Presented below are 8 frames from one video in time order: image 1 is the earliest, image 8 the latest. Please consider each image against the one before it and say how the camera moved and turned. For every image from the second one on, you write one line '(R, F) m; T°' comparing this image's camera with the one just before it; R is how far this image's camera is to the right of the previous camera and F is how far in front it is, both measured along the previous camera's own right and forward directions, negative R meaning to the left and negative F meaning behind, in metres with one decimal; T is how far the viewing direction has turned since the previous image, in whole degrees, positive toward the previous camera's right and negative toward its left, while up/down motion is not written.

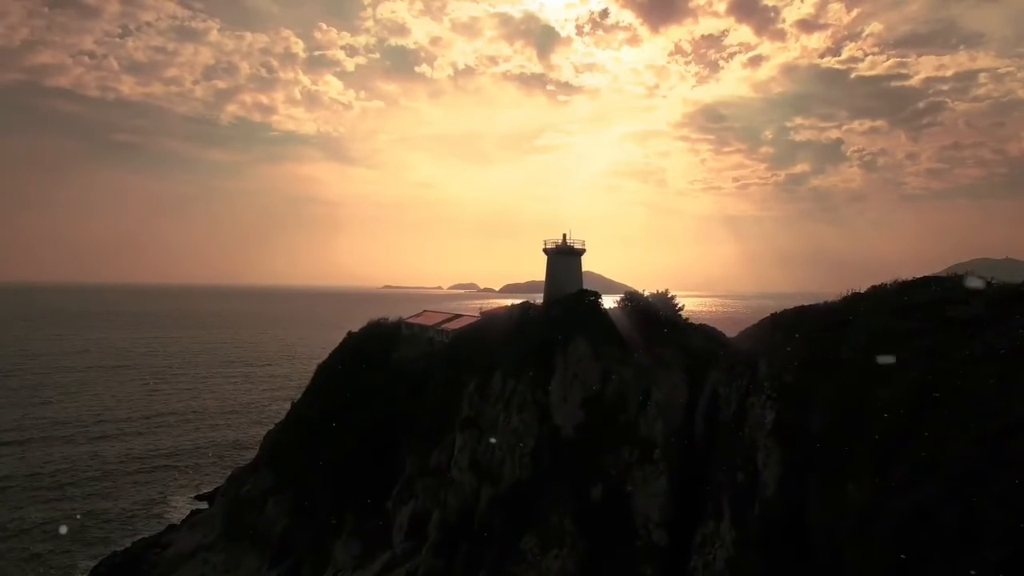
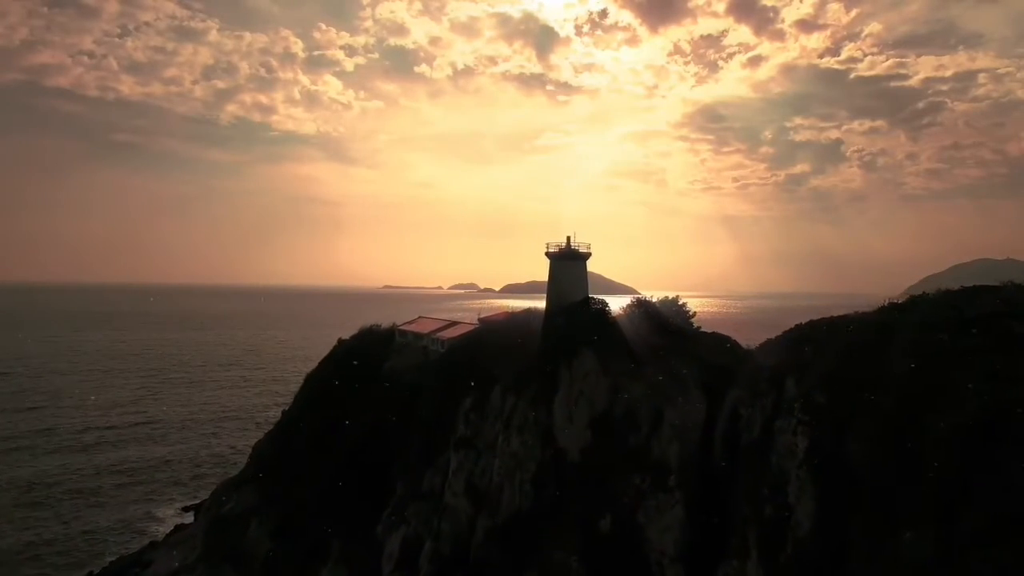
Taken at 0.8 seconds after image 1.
(-1.5, -0.8) m; 0°
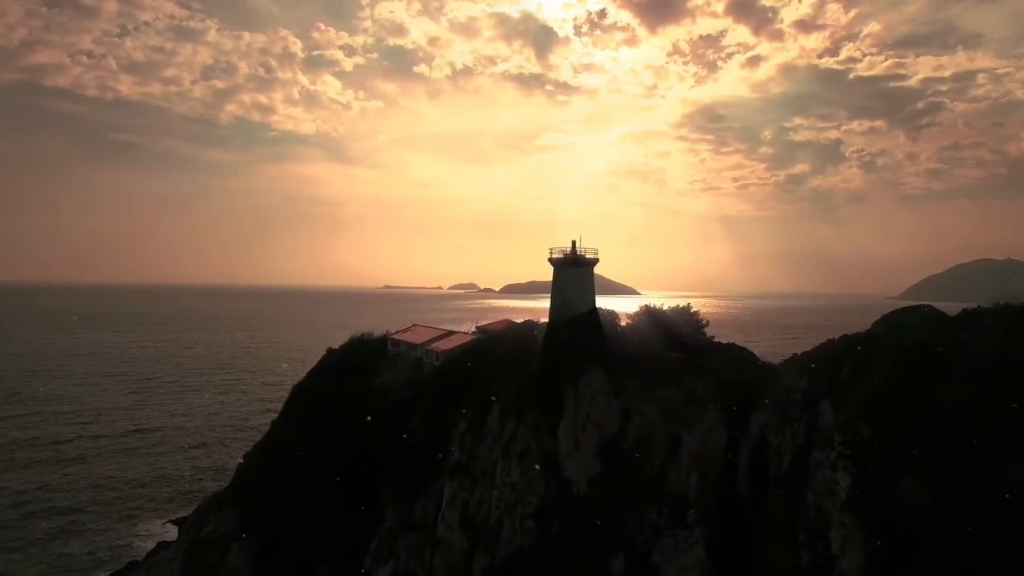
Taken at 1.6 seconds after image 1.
(-0.2, +2.5) m; 0°
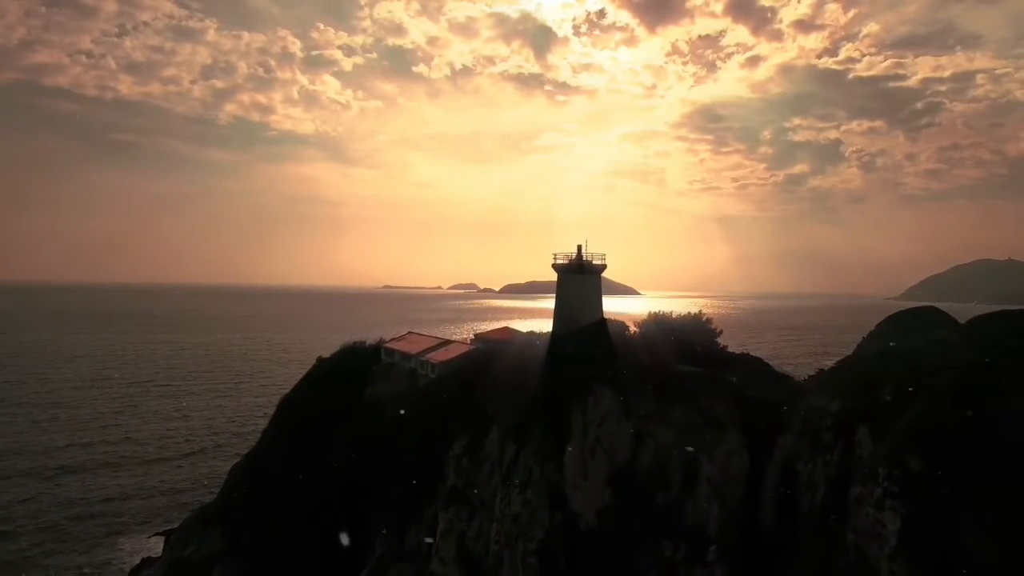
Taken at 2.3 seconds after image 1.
(-0.1, +2.4) m; 0°
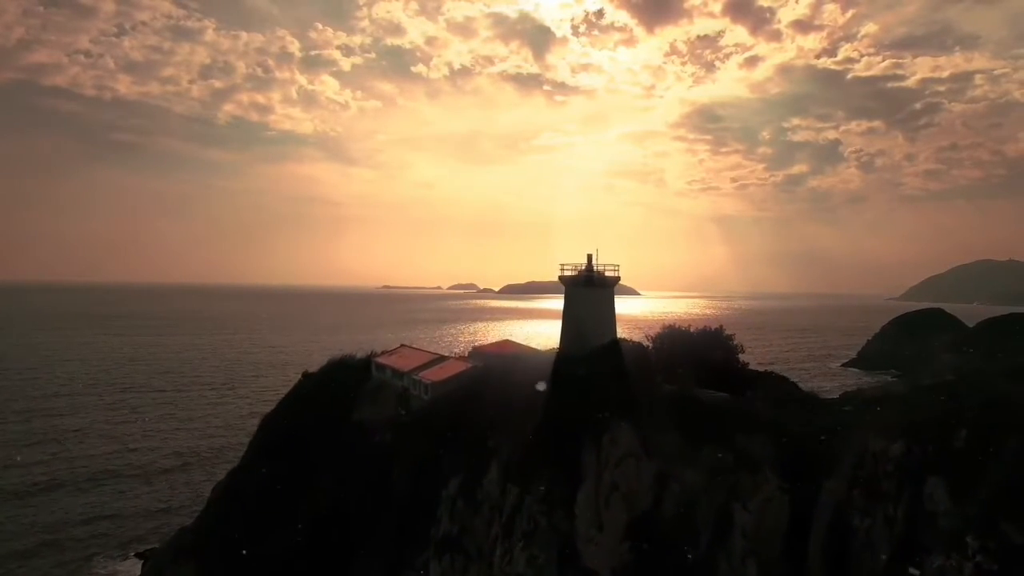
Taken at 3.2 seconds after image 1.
(-0.2, +3.5) m; 0°
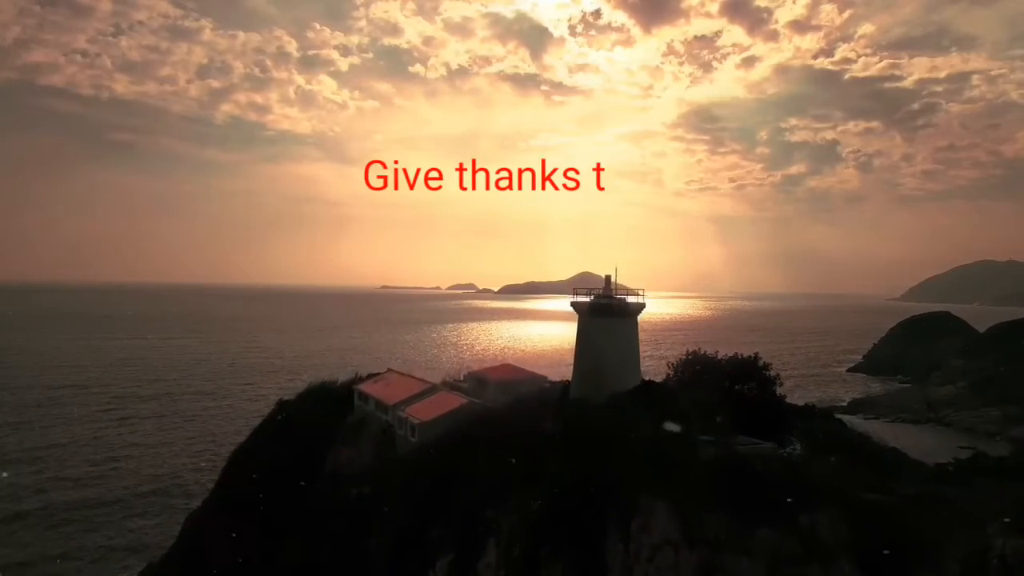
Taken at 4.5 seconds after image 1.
(-0.2, +5.1) m; 0°
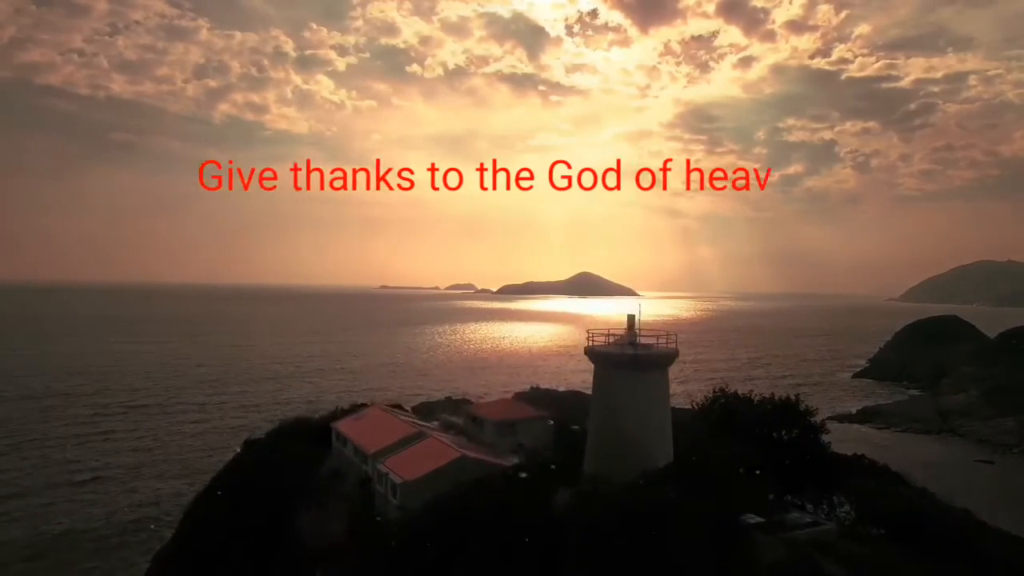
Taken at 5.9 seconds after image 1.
(-0.2, +5.0) m; 0°
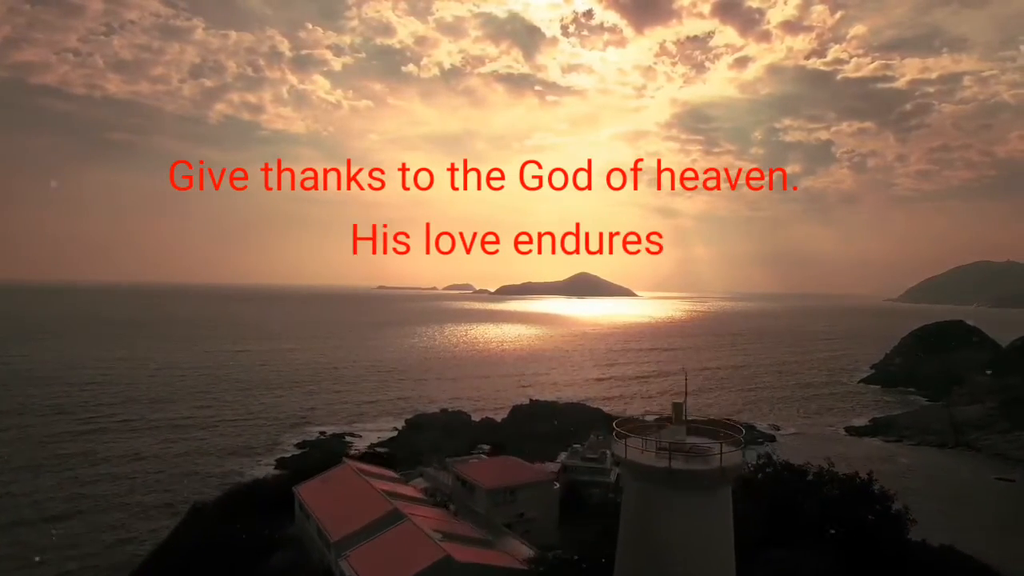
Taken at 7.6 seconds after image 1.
(-0.1, +5.9) m; 0°
